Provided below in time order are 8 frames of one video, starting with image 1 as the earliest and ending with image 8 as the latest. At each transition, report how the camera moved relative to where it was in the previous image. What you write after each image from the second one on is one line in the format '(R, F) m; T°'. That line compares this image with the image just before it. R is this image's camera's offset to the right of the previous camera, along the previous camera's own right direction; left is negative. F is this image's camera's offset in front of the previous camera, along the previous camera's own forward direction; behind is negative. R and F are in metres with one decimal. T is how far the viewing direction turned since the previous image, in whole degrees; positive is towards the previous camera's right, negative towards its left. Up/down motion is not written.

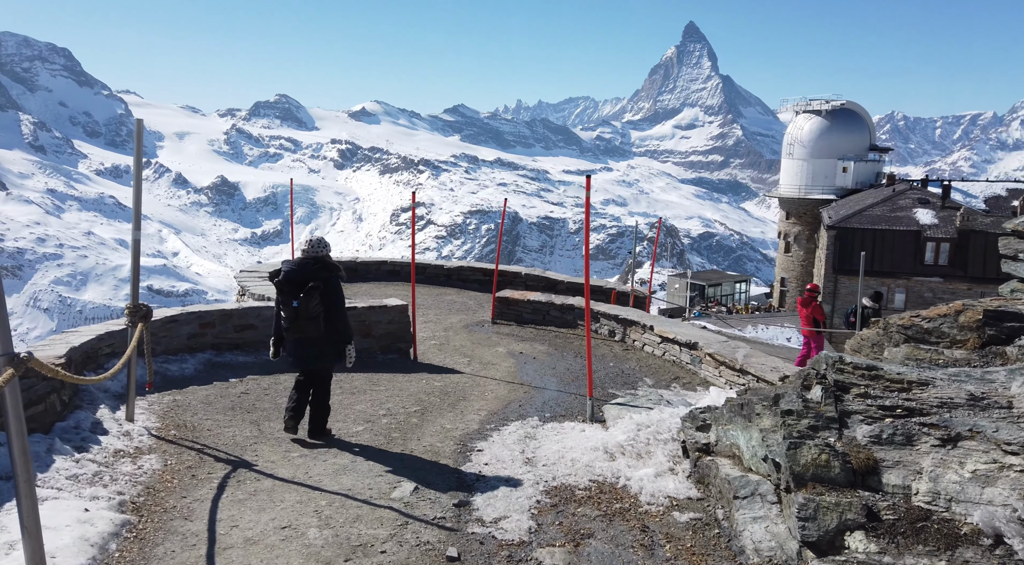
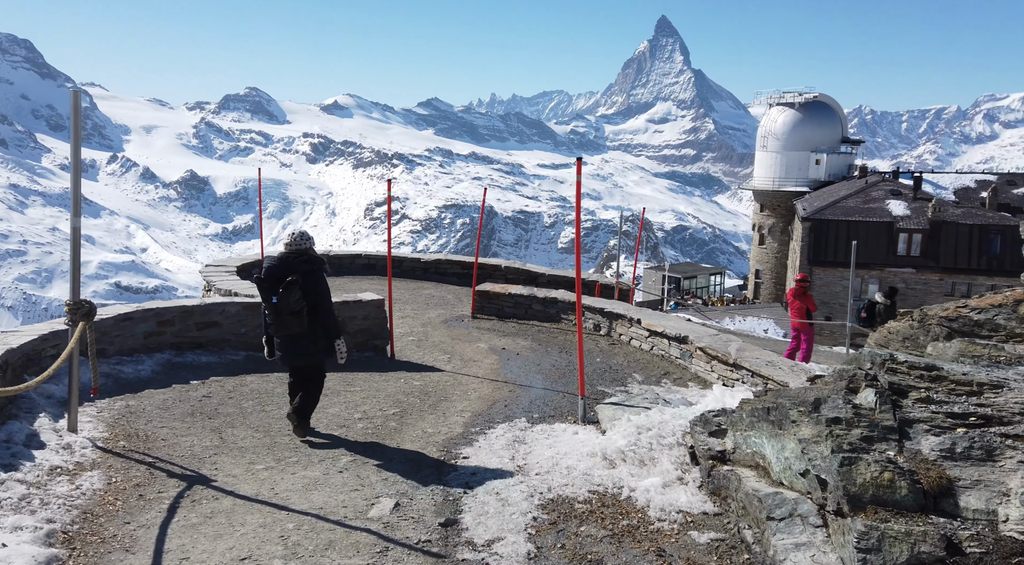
(-0.1, +0.6) m; +2°
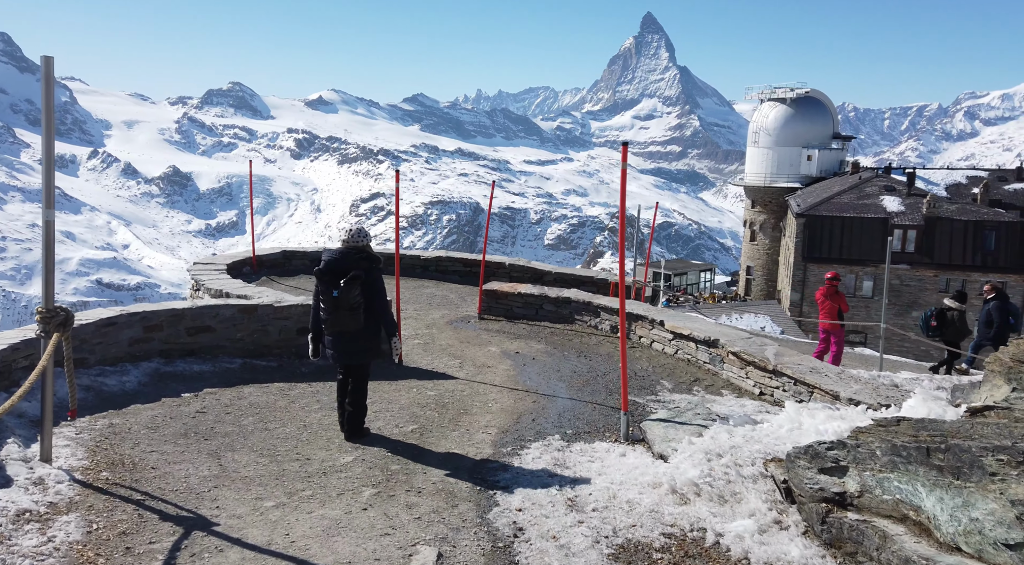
(-0.4, +0.8) m; +1°
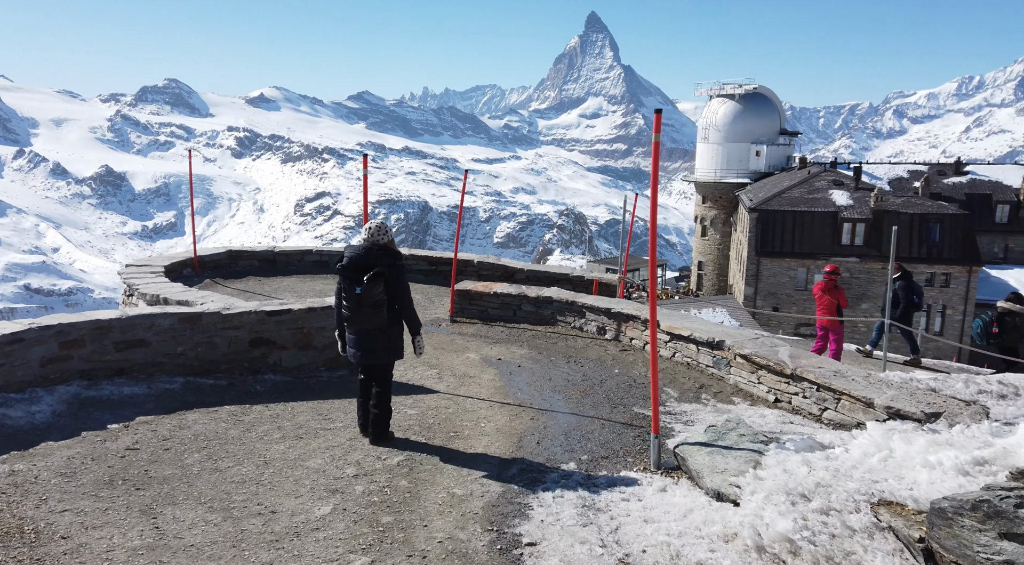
(-0.4, +1.2) m; +4°
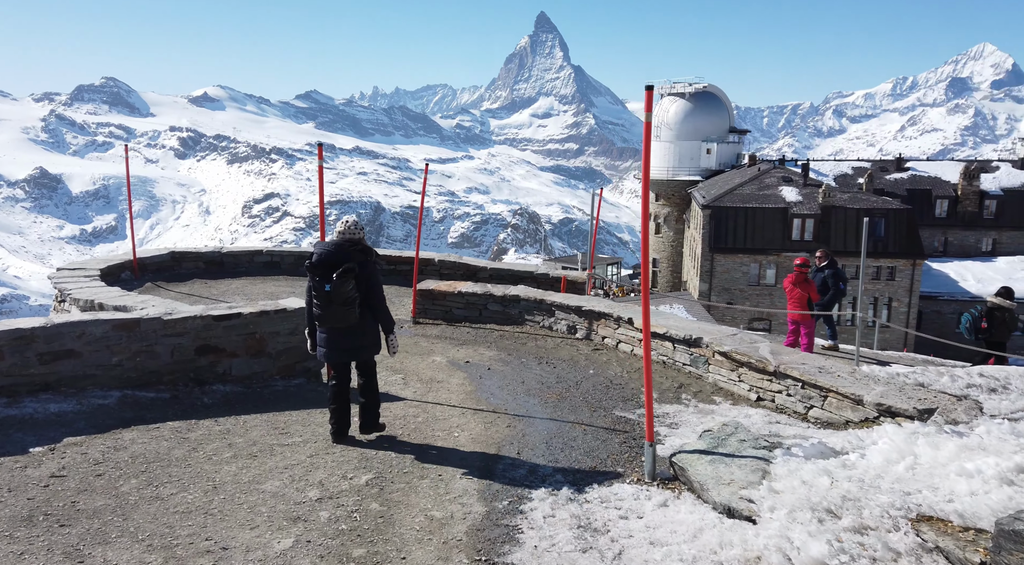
(-0.1, +0.5) m; +3°
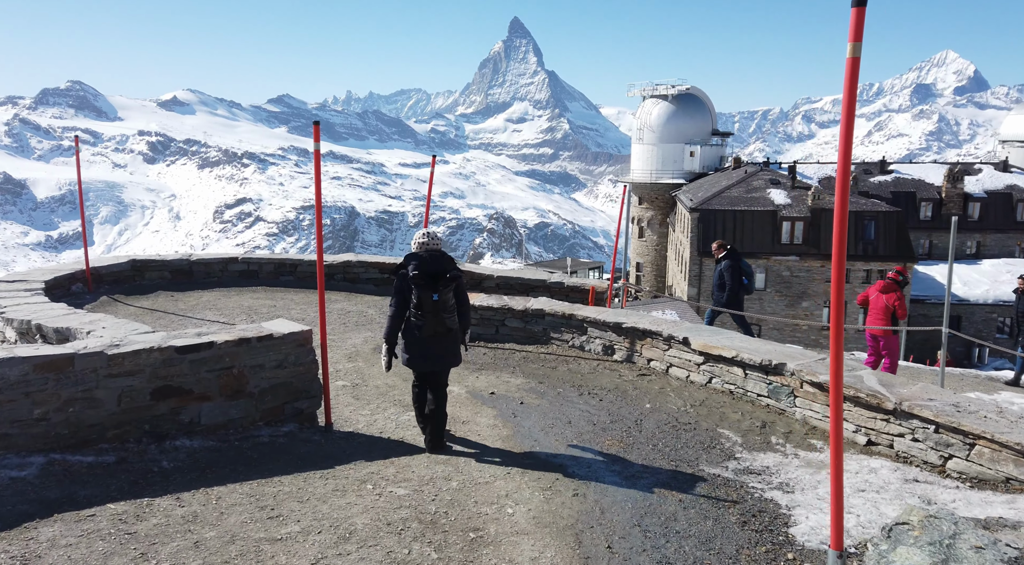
(-0.6, +1.8) m; +2°
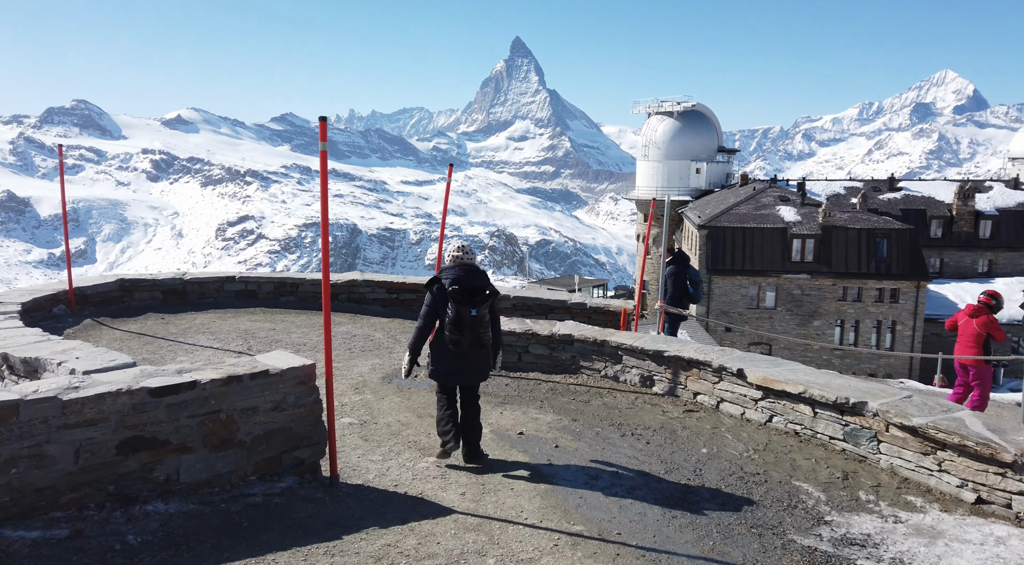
(-0.3, +1.0) m; 0°
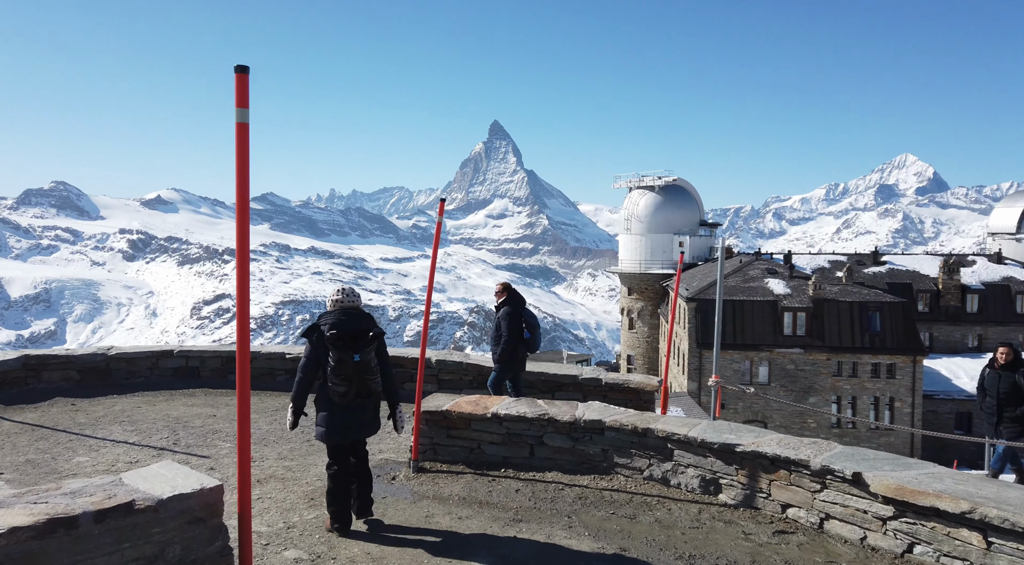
(-0.3, +2.2) m; +1°
